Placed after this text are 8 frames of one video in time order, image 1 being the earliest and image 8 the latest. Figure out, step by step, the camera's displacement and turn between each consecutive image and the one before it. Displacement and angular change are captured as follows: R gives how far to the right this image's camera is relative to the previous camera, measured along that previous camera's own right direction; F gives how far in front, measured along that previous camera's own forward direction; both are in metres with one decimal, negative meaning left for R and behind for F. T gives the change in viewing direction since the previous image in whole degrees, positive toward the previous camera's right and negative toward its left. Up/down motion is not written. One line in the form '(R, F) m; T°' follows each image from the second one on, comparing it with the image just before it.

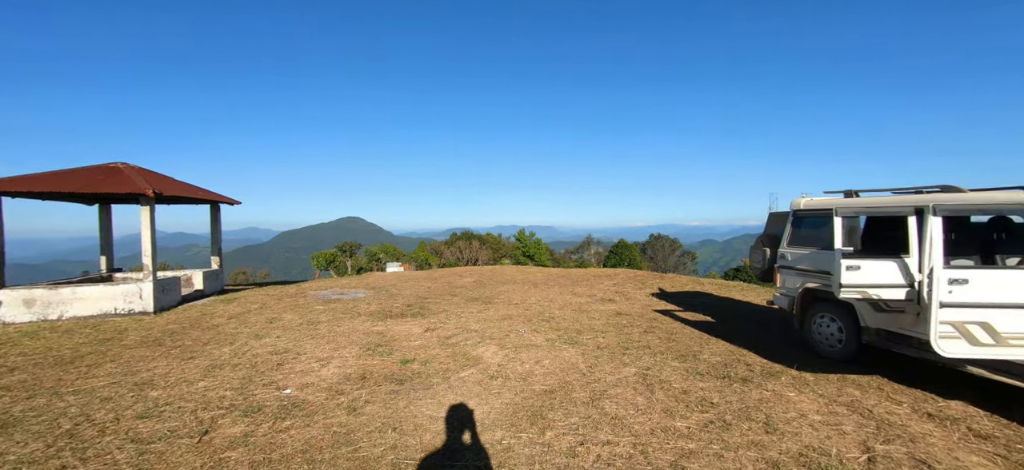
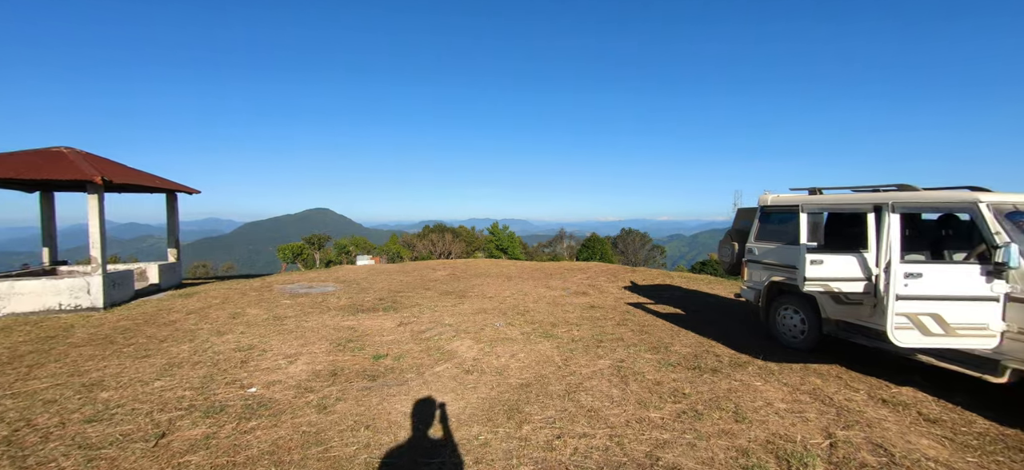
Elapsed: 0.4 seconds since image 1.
(0.0, +0.1) m; +4°
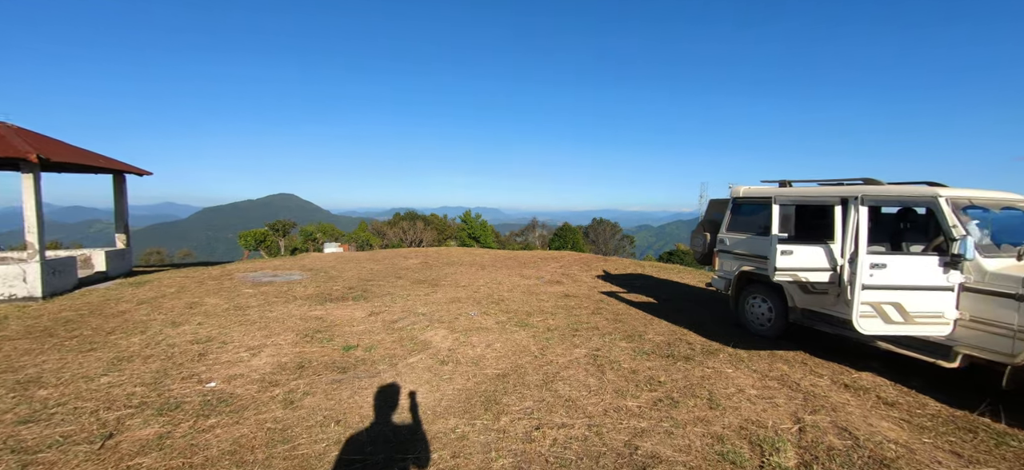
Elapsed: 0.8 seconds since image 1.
(-0.1, +0.1) m; +4°
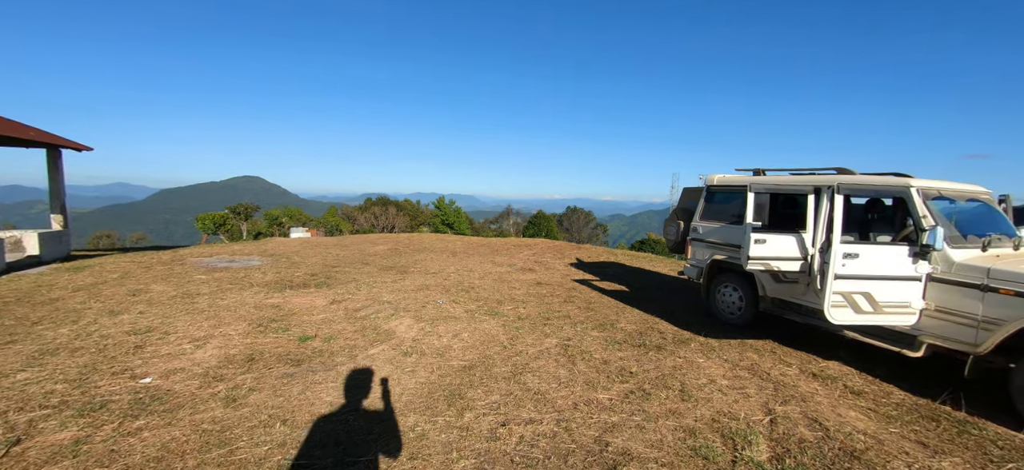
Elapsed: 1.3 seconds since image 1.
(+0.1, +0.3) m; +3°
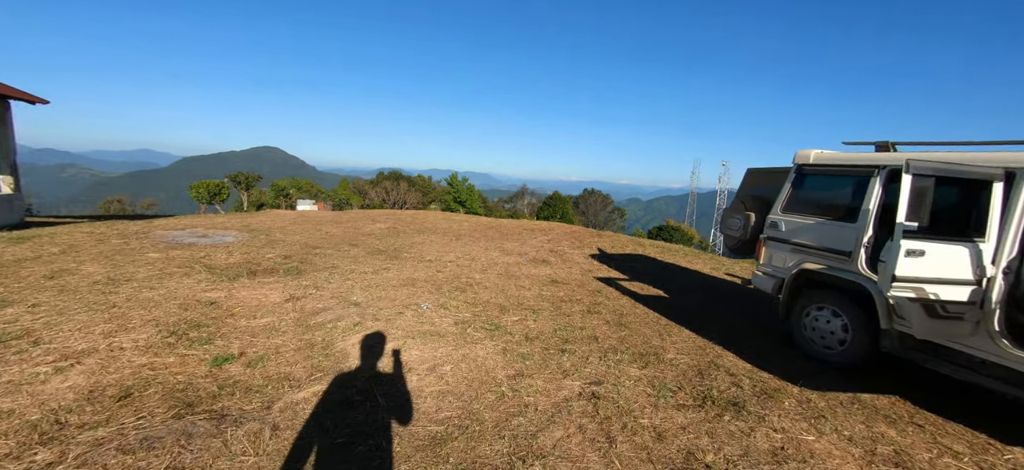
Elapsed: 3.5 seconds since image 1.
(0.0, +1.7) m; -2°
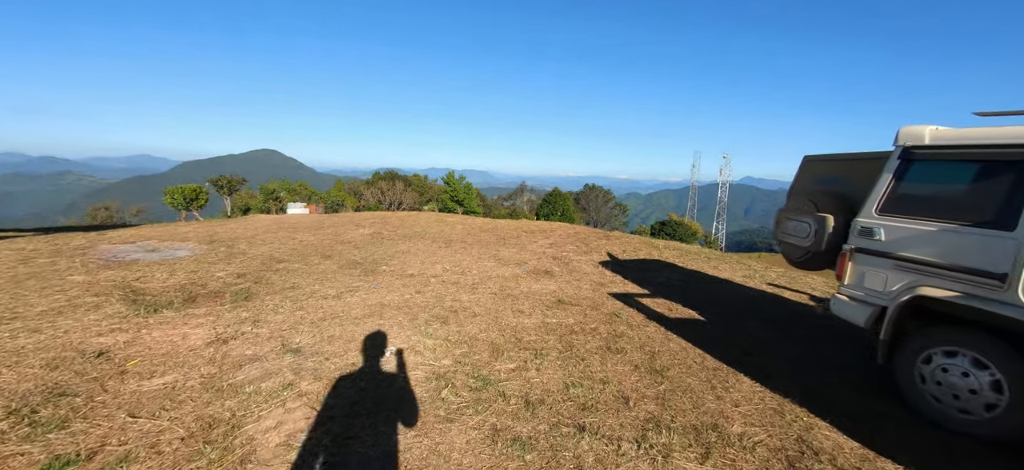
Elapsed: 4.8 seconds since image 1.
(+0.1, +1.4) m; 0°
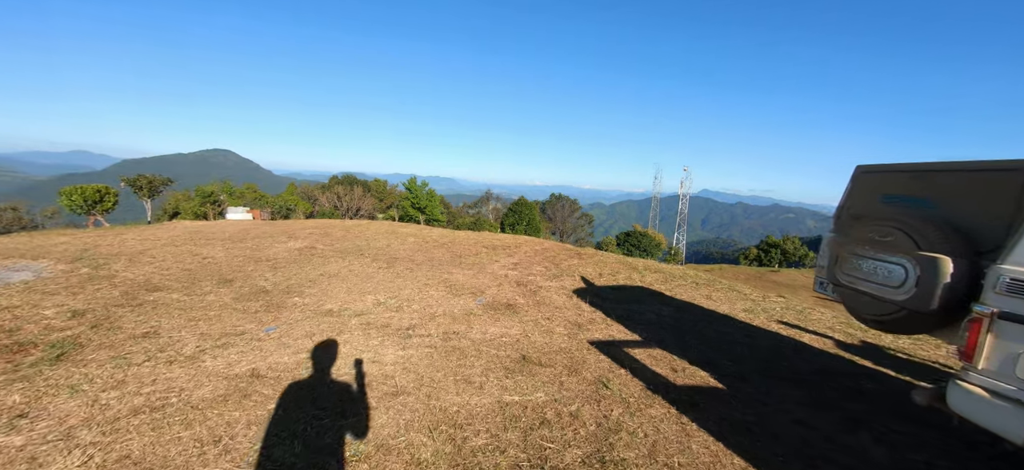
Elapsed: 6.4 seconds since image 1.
(+0.2, +1.6) m; +5°
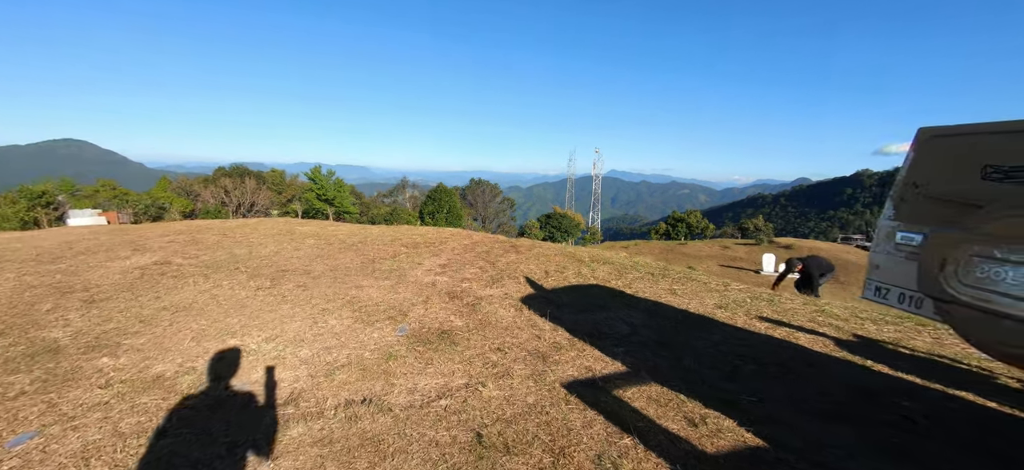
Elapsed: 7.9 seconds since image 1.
(-0.1, +1.6) m; +11°
